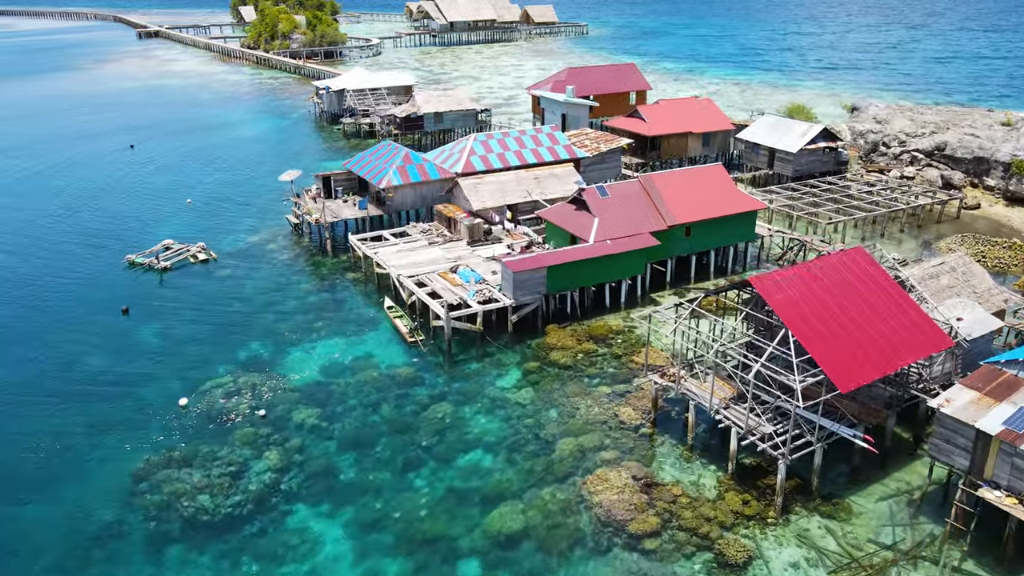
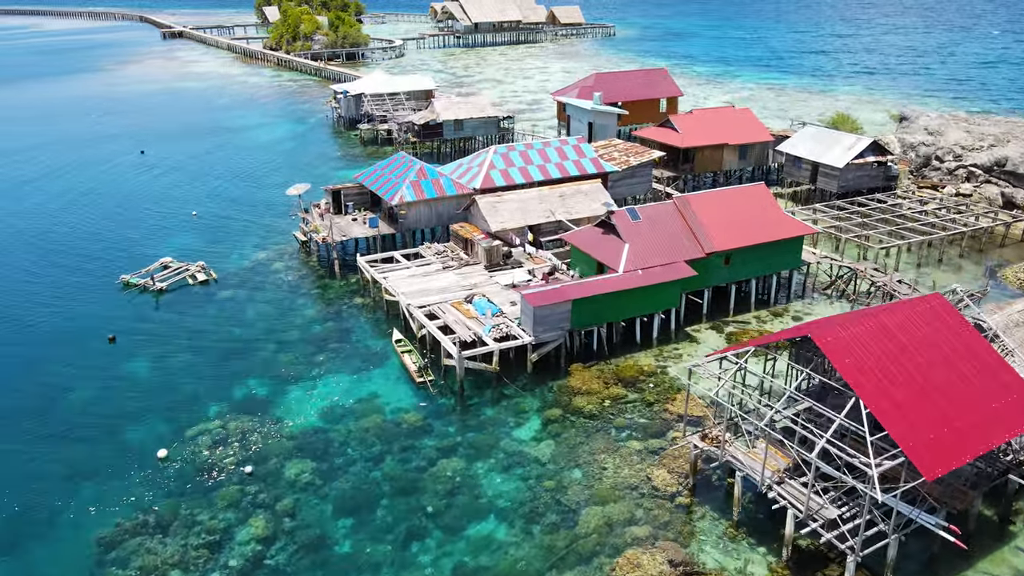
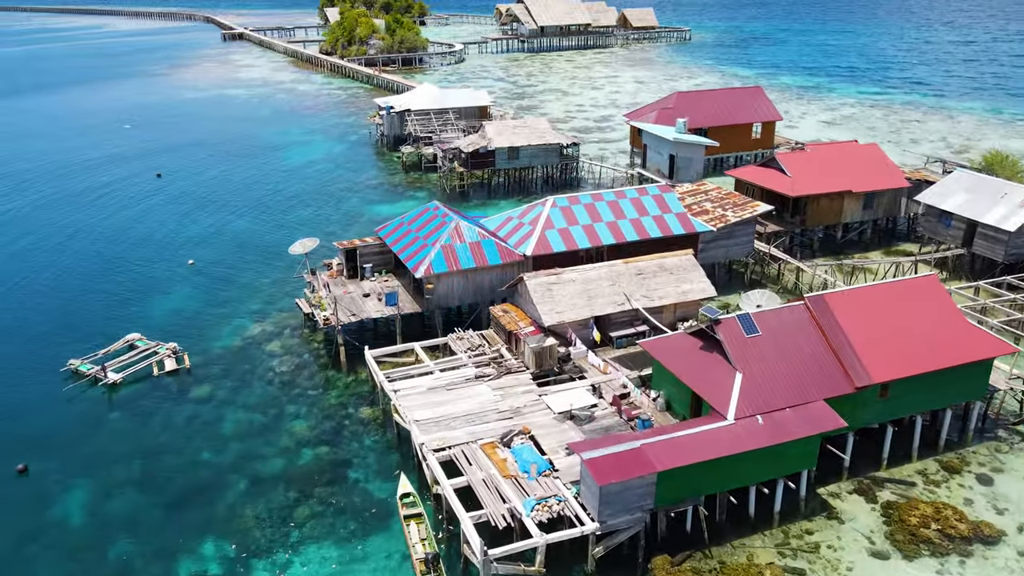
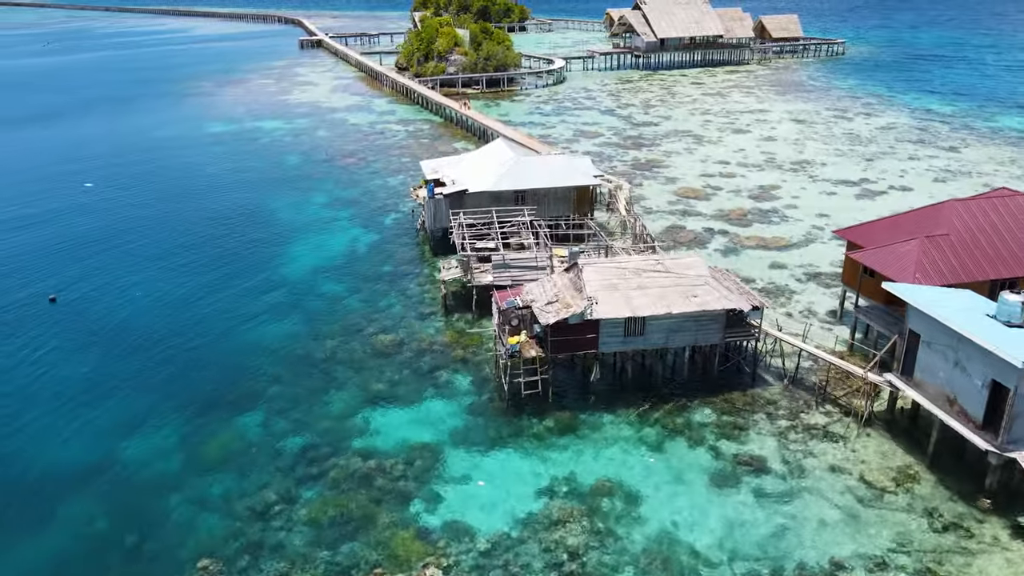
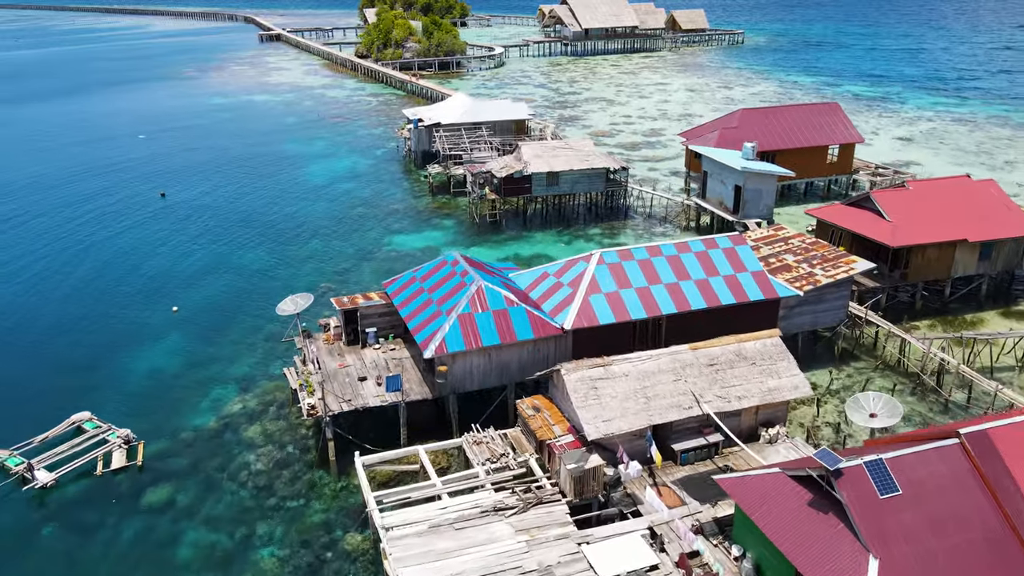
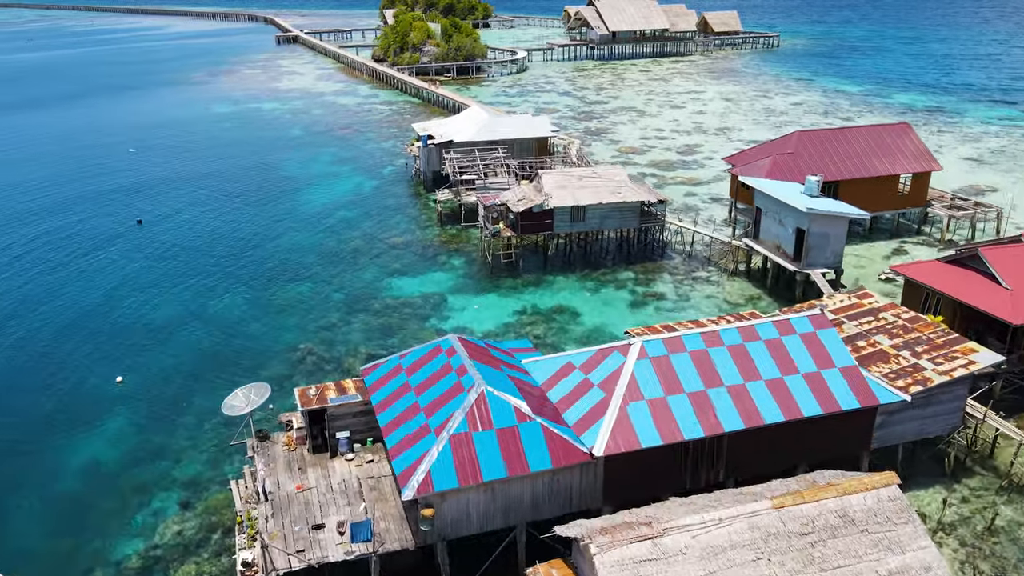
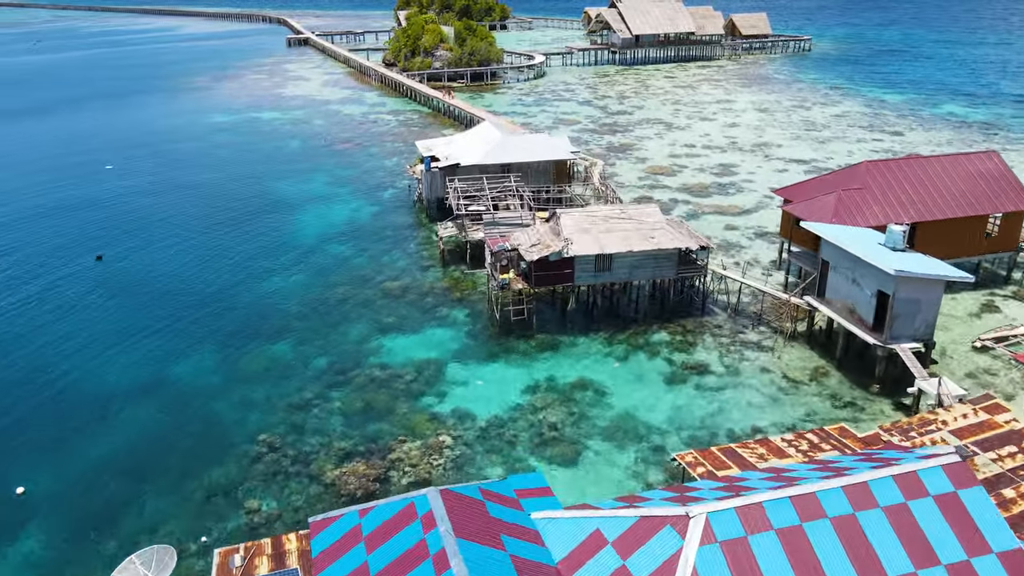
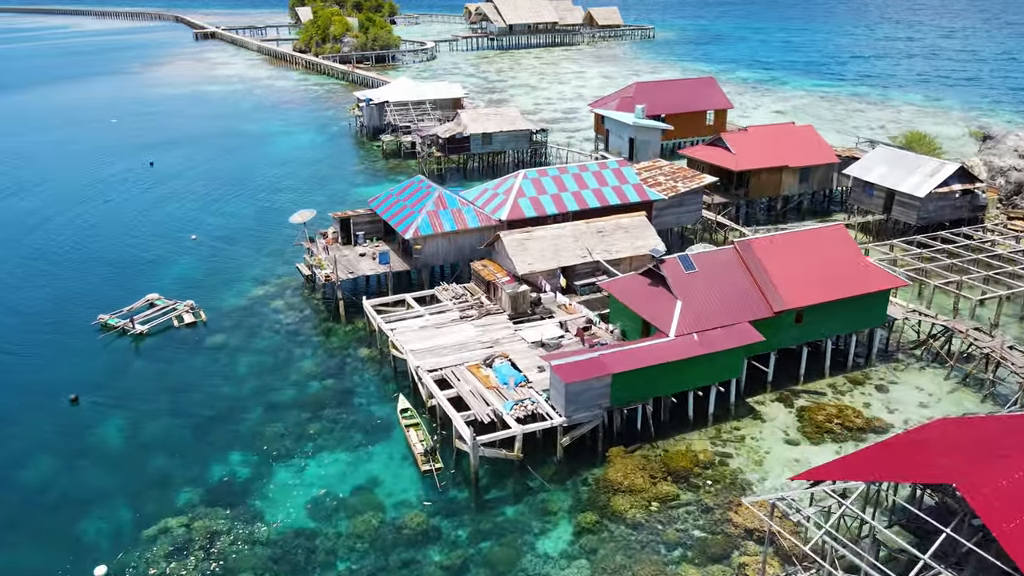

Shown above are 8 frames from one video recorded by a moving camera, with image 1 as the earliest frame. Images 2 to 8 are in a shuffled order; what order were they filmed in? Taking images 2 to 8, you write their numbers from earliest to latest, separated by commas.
2, 8, 3, 5, 6, 7, 4
